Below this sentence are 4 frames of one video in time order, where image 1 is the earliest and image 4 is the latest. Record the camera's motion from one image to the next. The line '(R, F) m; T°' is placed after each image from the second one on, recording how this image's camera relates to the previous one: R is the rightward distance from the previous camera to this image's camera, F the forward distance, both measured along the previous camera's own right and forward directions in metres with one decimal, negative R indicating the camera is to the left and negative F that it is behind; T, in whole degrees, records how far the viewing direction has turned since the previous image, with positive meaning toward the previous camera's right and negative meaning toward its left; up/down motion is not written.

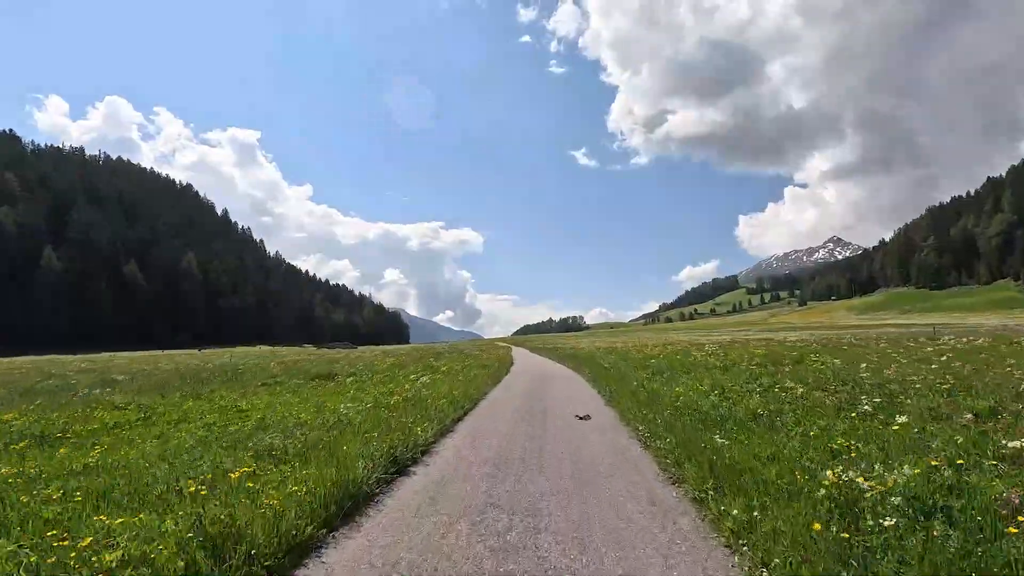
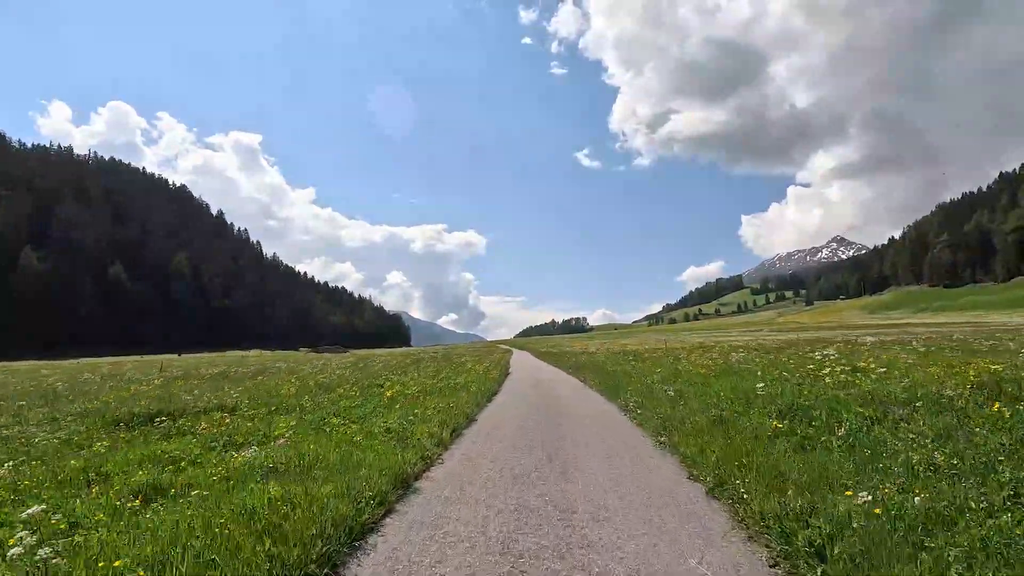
(+0.2, +3.3) m; 0°
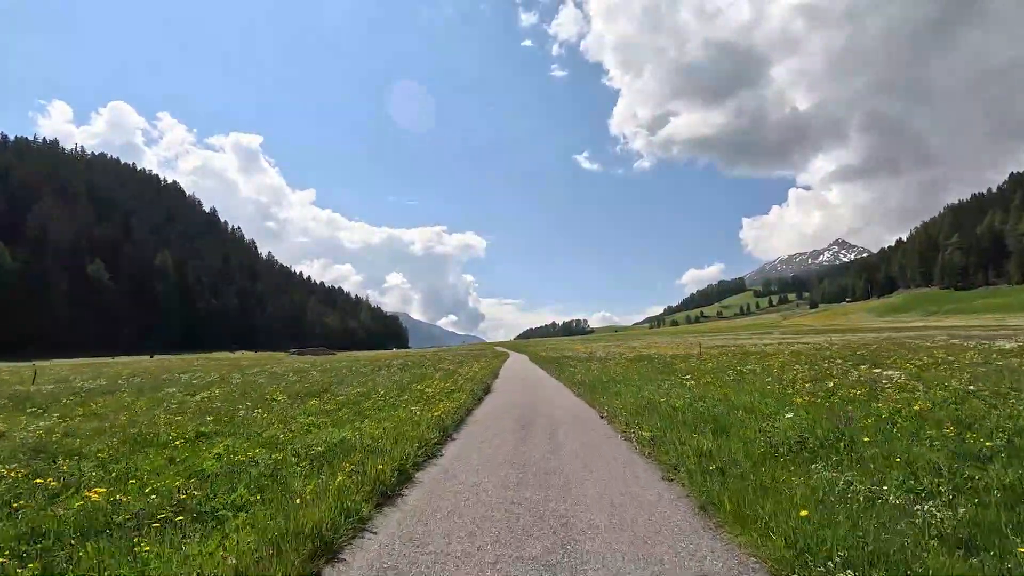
(+0.3, +3.6) m; 0°
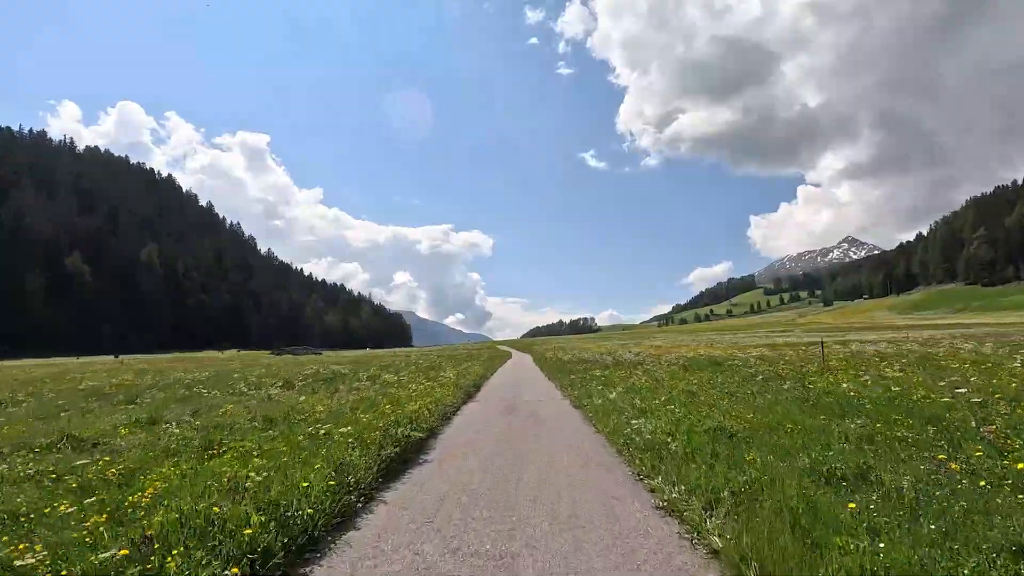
(+0.3, +5.0) m; -1°
